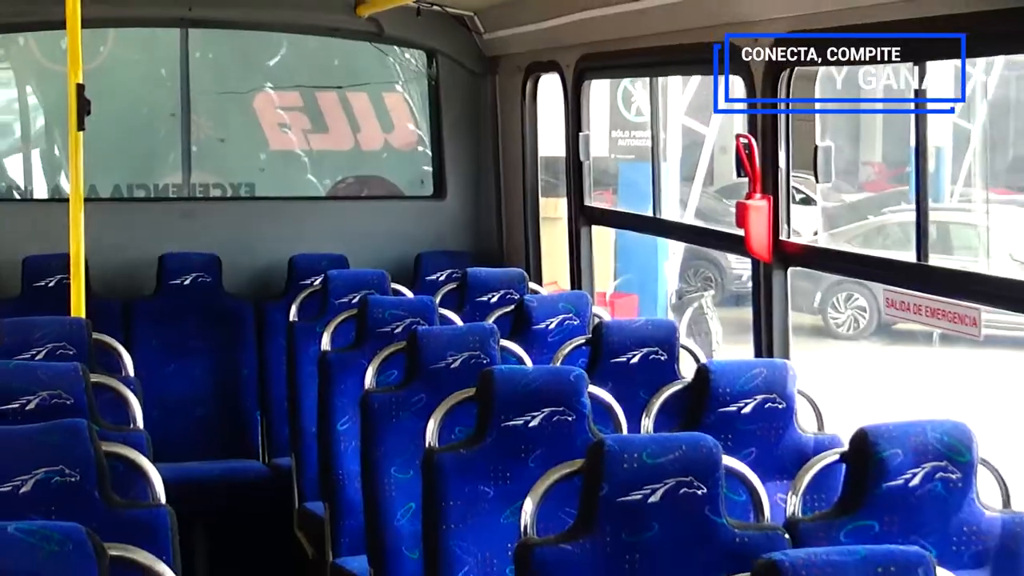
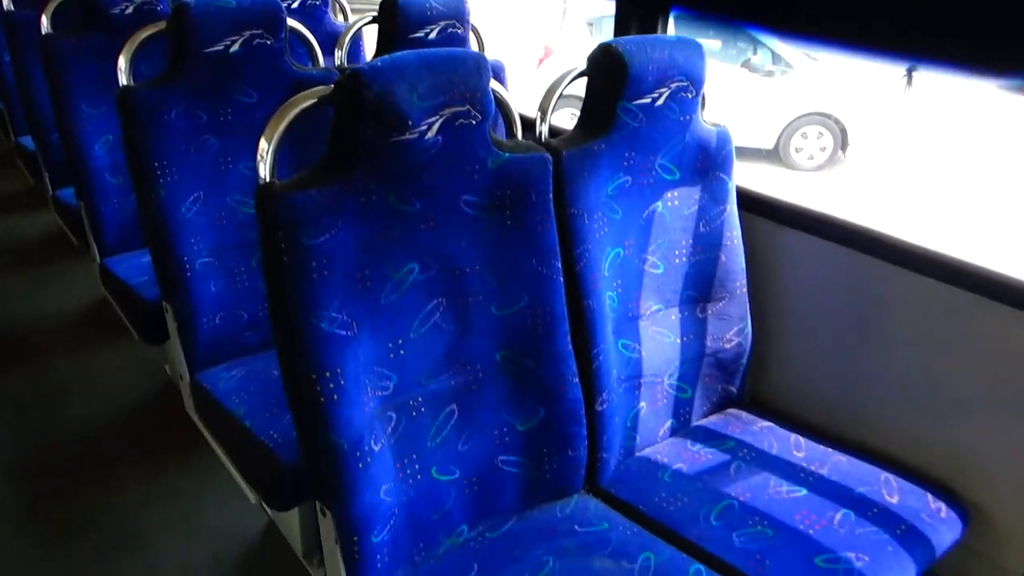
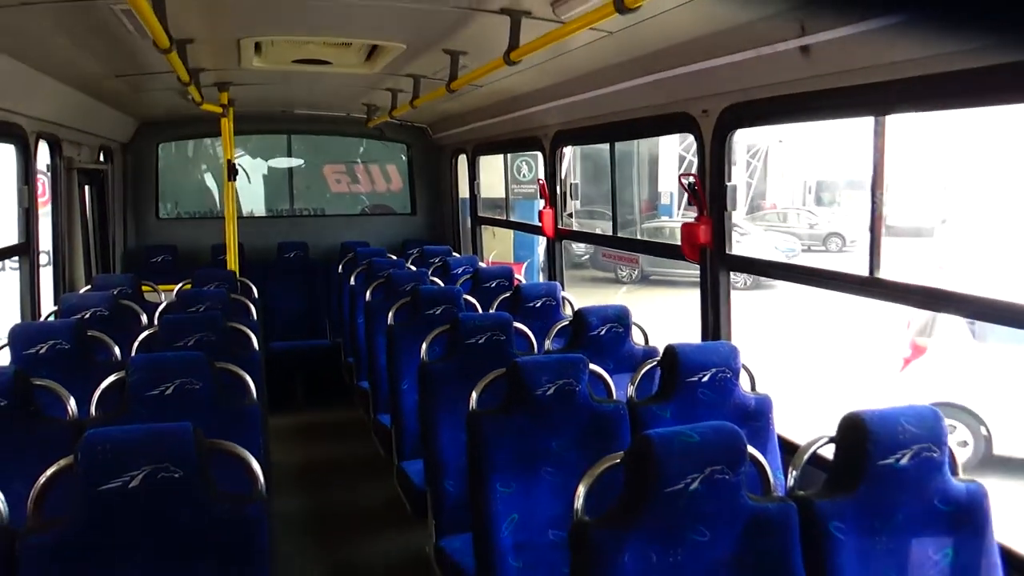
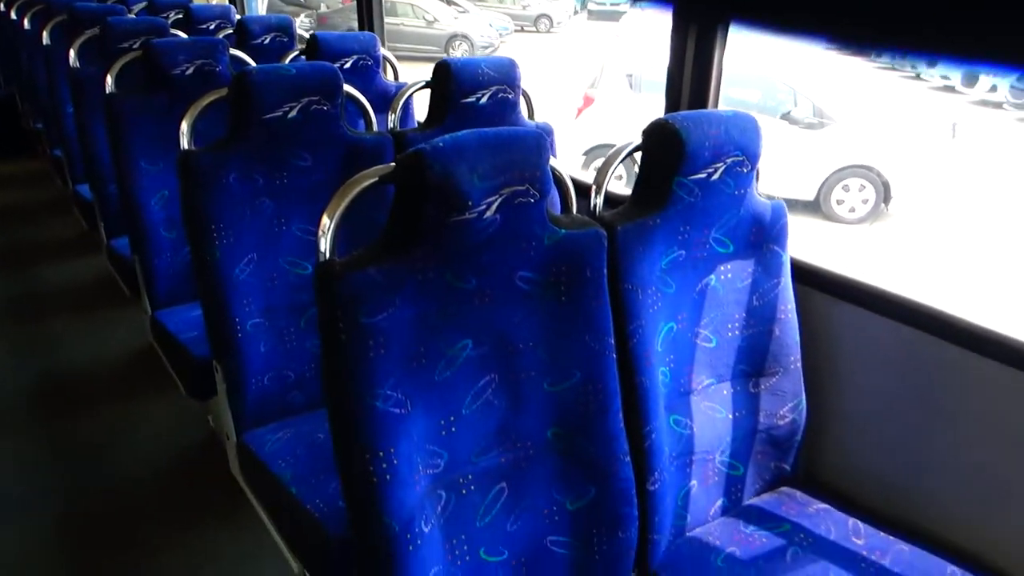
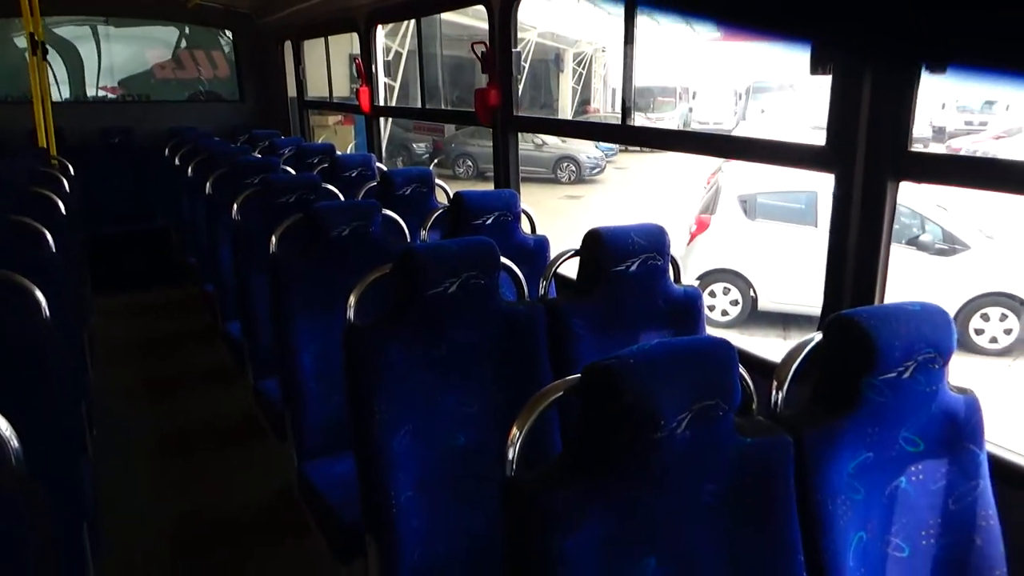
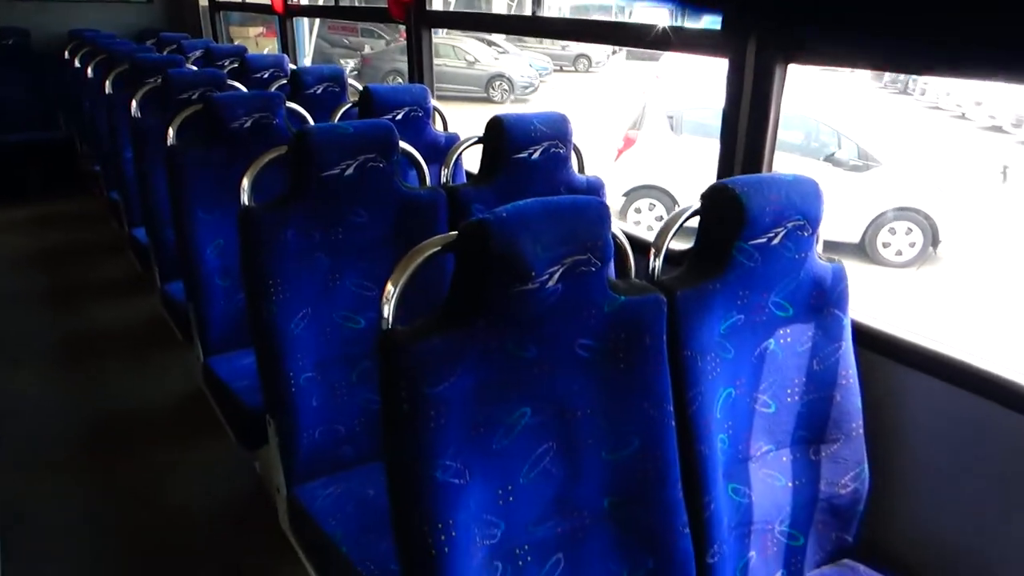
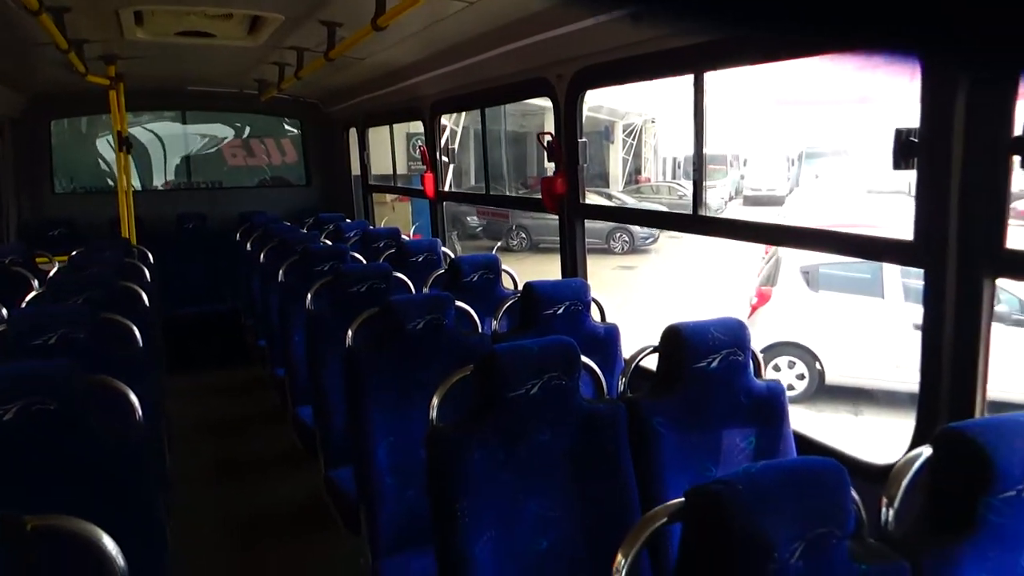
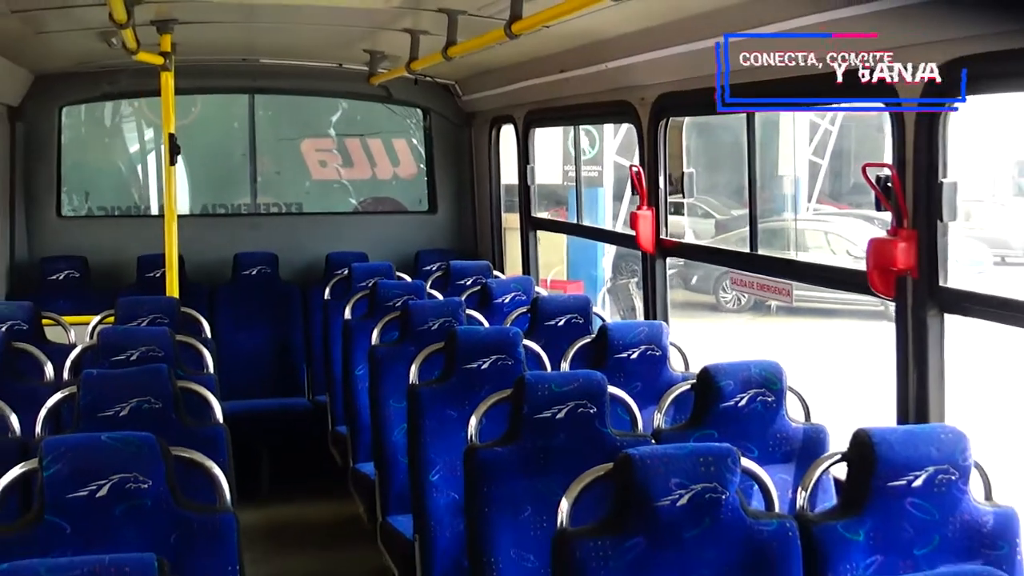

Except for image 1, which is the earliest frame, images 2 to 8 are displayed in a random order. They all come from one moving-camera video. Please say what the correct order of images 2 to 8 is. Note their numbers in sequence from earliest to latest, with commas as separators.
8, 3, 7, 5, 6, 4, 2
